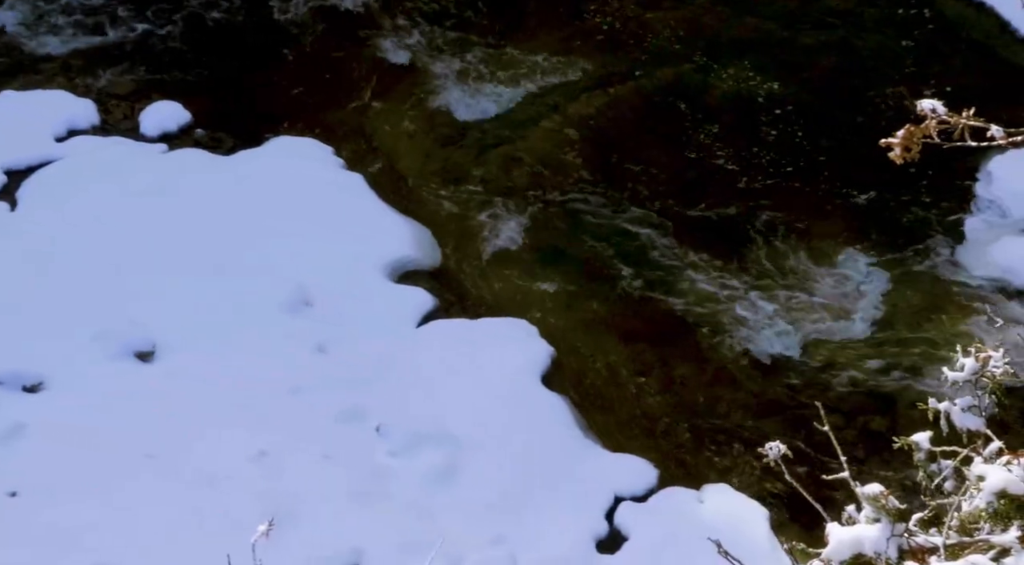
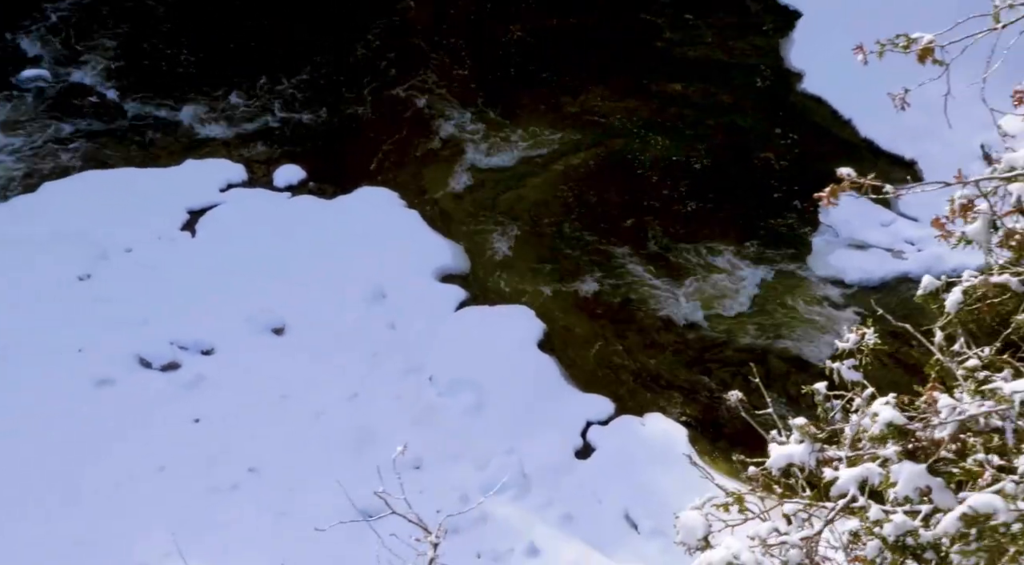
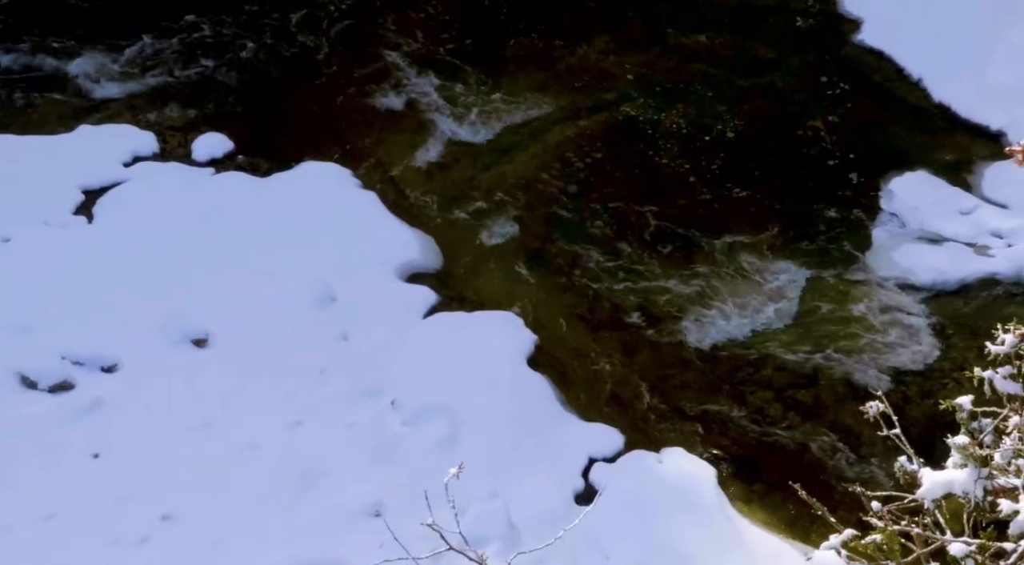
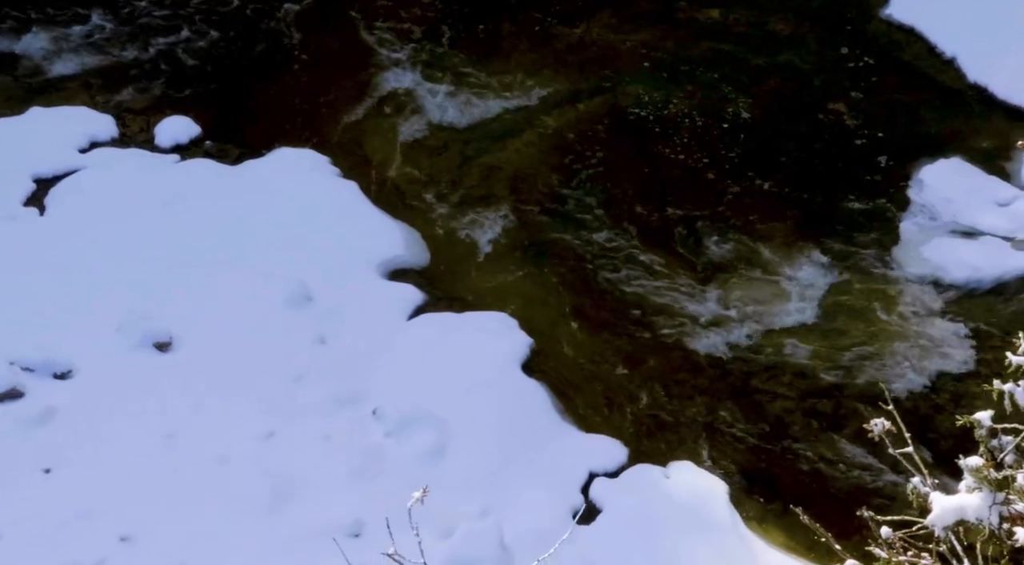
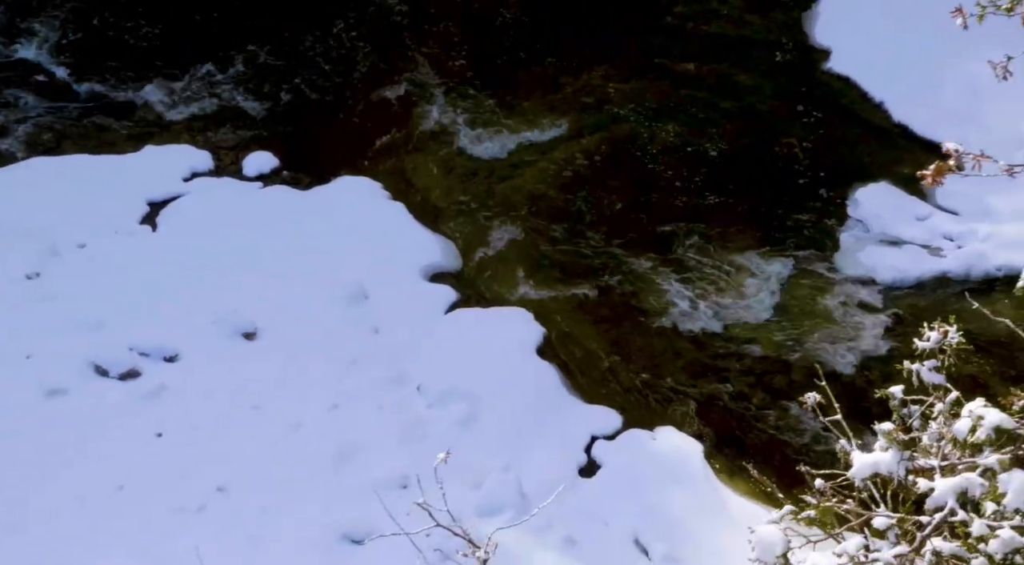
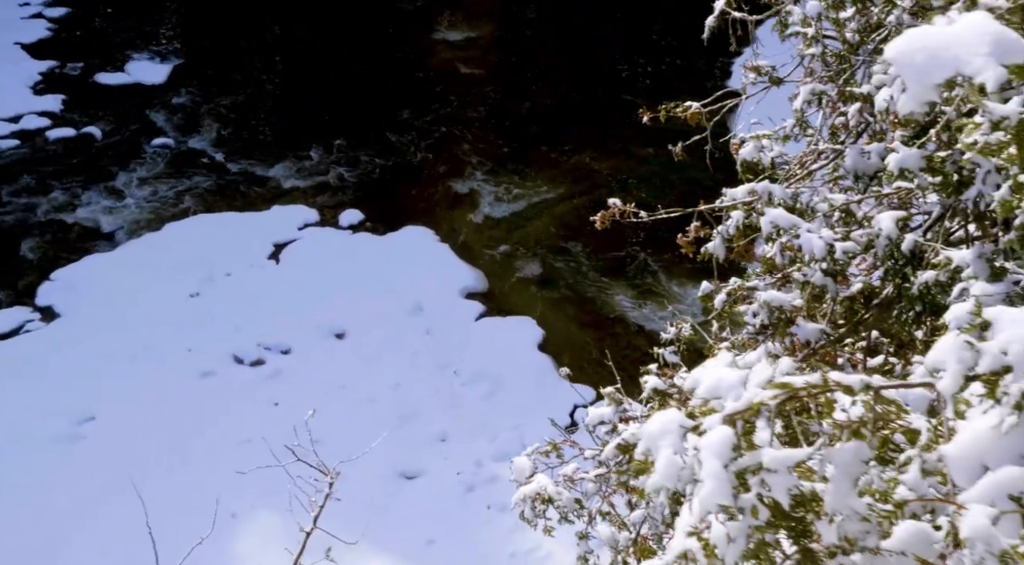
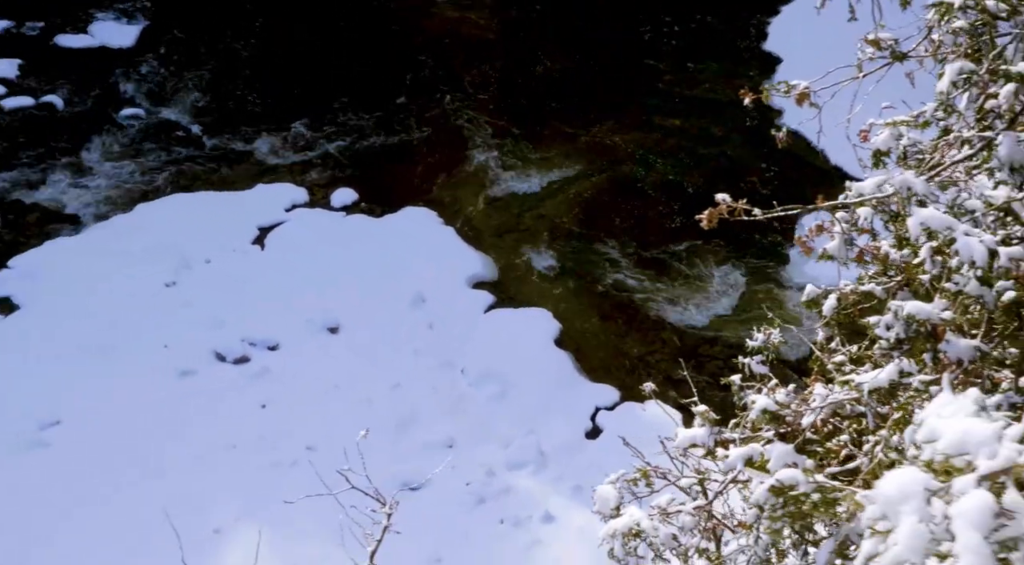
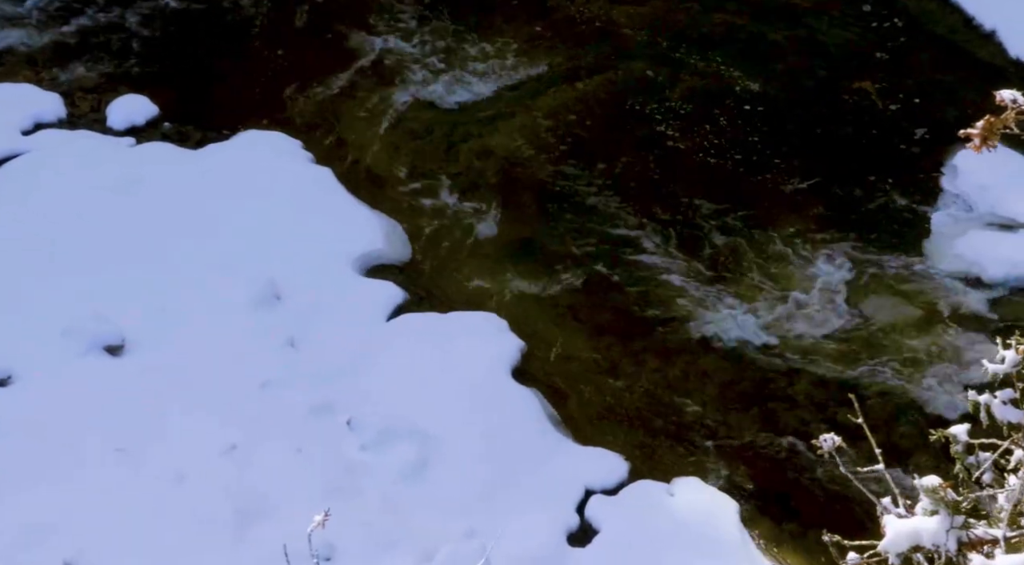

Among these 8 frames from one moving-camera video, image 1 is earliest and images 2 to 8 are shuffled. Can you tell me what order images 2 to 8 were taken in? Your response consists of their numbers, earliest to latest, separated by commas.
8, 4, 3, 5, 2, 7, 6
